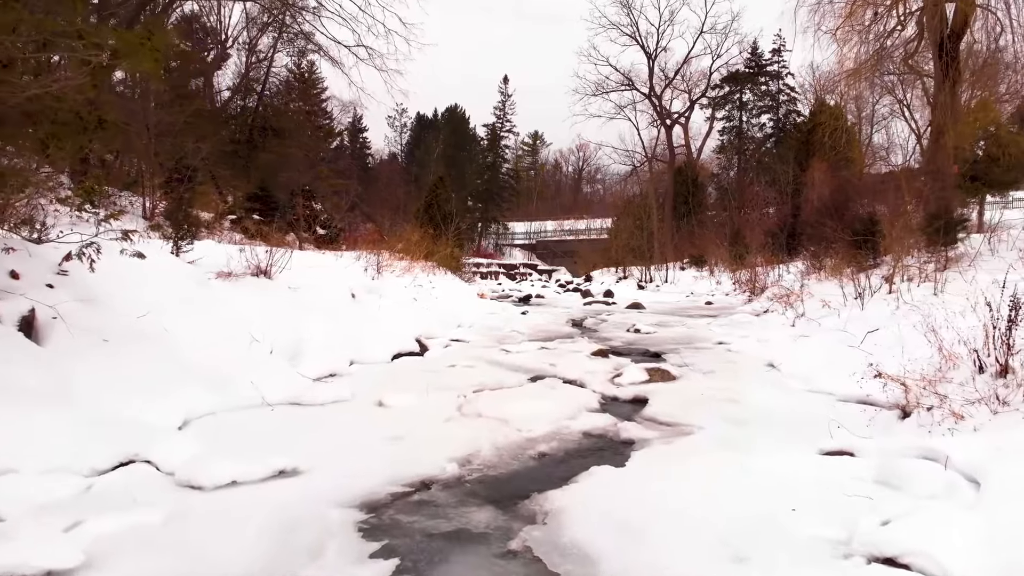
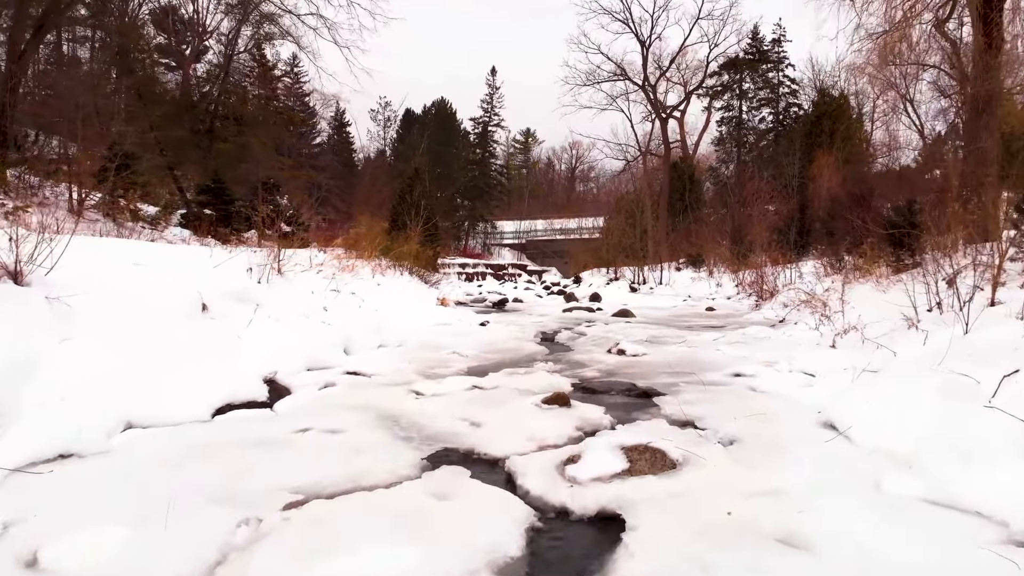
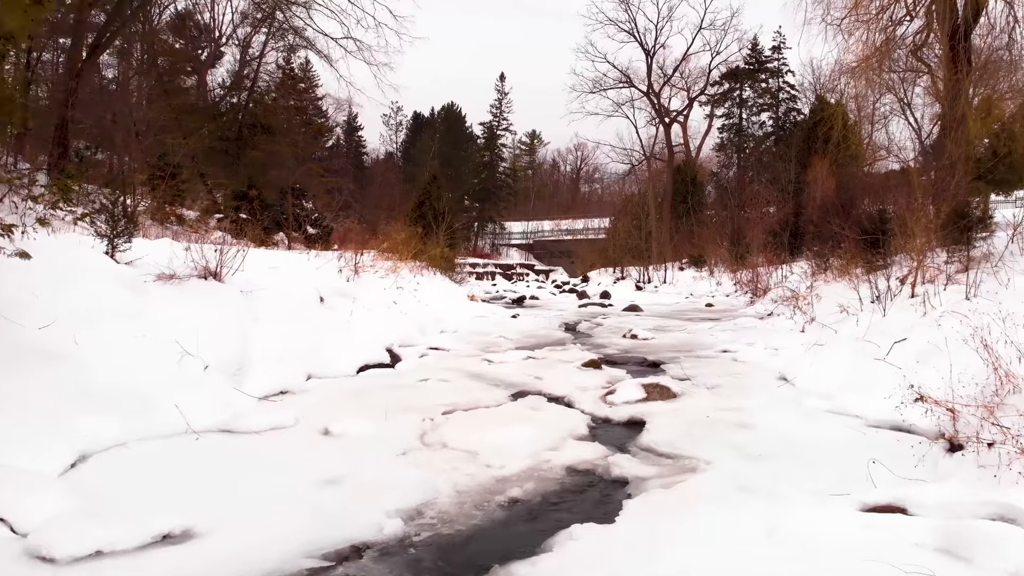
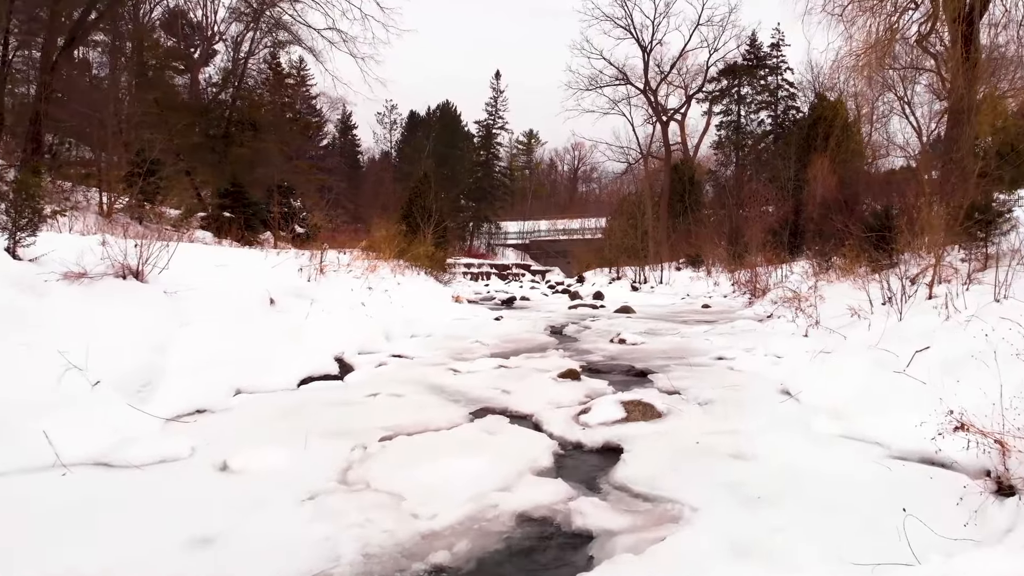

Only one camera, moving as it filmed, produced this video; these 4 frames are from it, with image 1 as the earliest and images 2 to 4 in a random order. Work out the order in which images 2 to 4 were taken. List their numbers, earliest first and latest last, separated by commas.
3, 4, 2
